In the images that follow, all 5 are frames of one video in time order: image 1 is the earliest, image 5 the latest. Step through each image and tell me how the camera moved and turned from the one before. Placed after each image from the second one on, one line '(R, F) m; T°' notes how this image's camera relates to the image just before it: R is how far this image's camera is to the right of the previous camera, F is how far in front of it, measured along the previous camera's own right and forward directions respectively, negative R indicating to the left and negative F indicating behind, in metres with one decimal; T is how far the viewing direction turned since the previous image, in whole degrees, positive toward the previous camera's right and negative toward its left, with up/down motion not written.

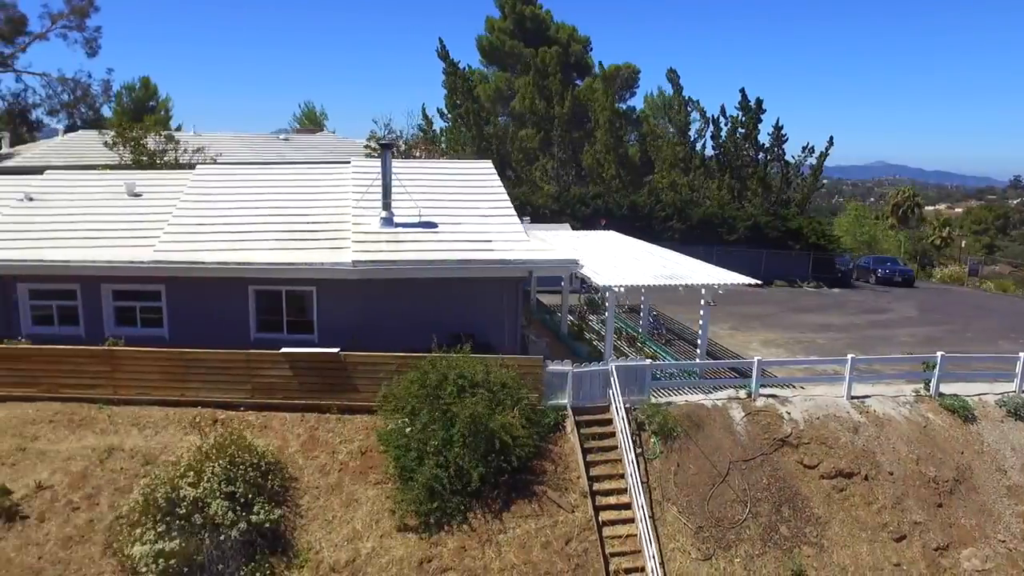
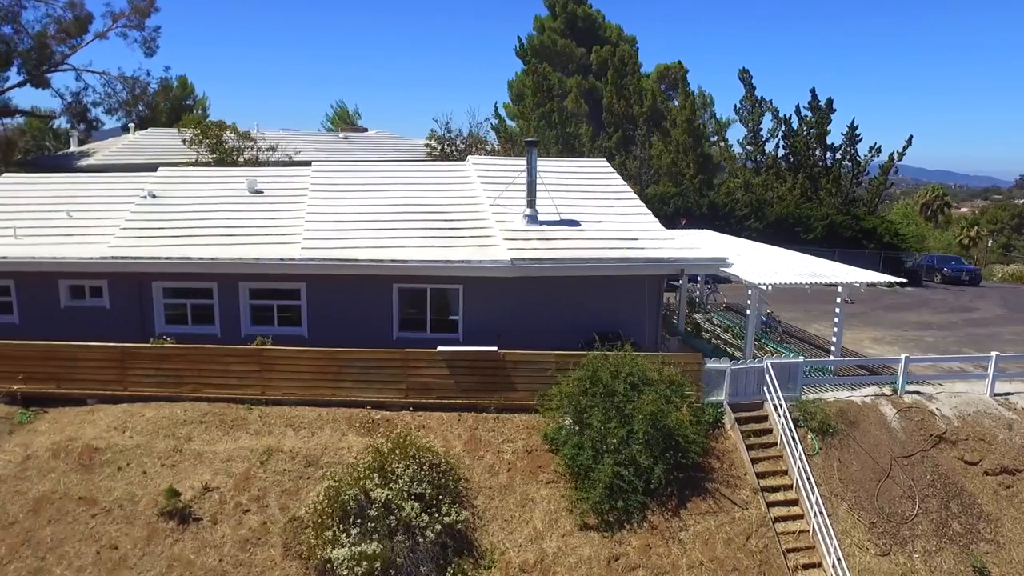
(-3.3, +0.1) m; +1°
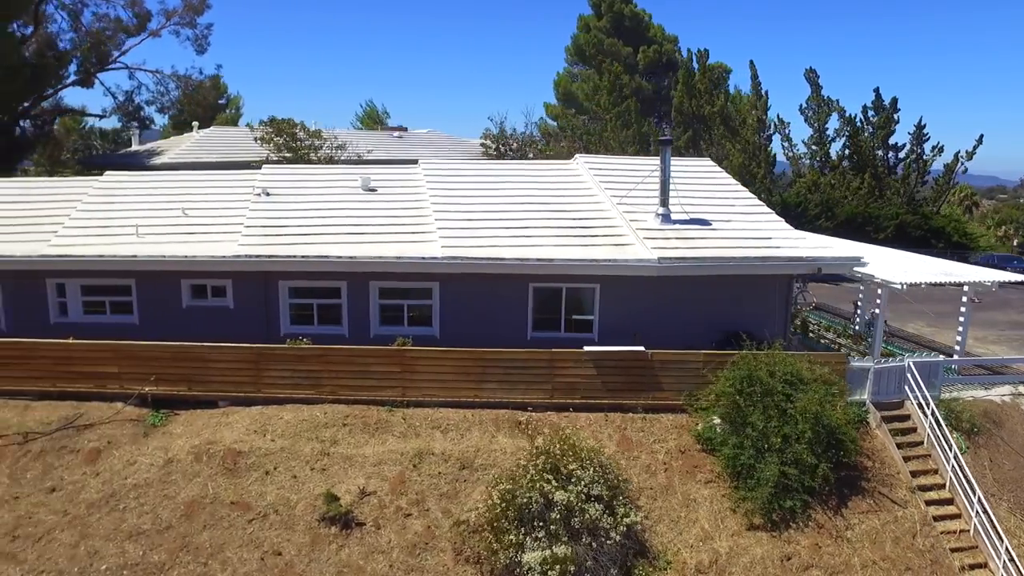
(-3.0, +0.2) m; +1°
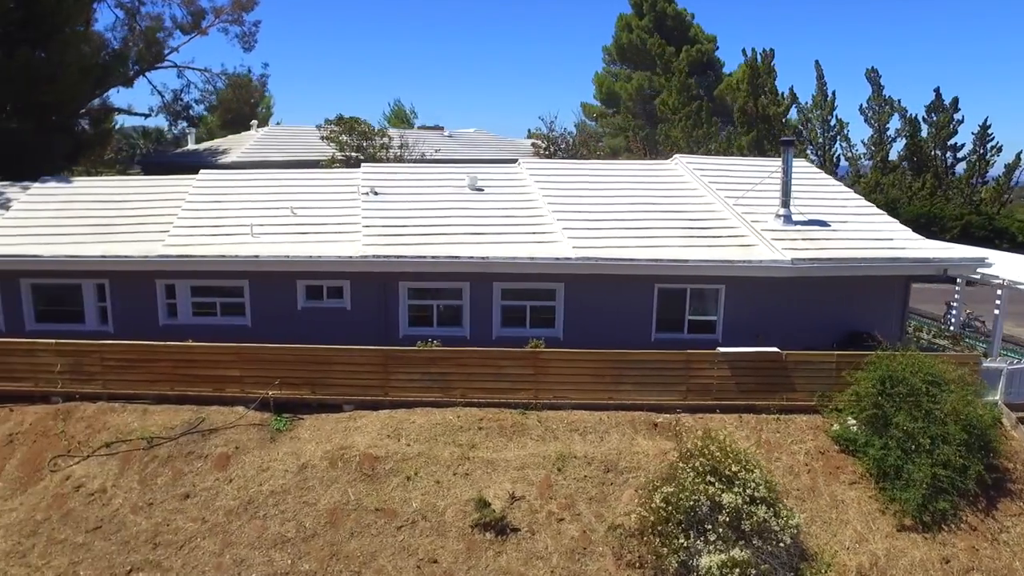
(-2.7, +0.2) m; +1°
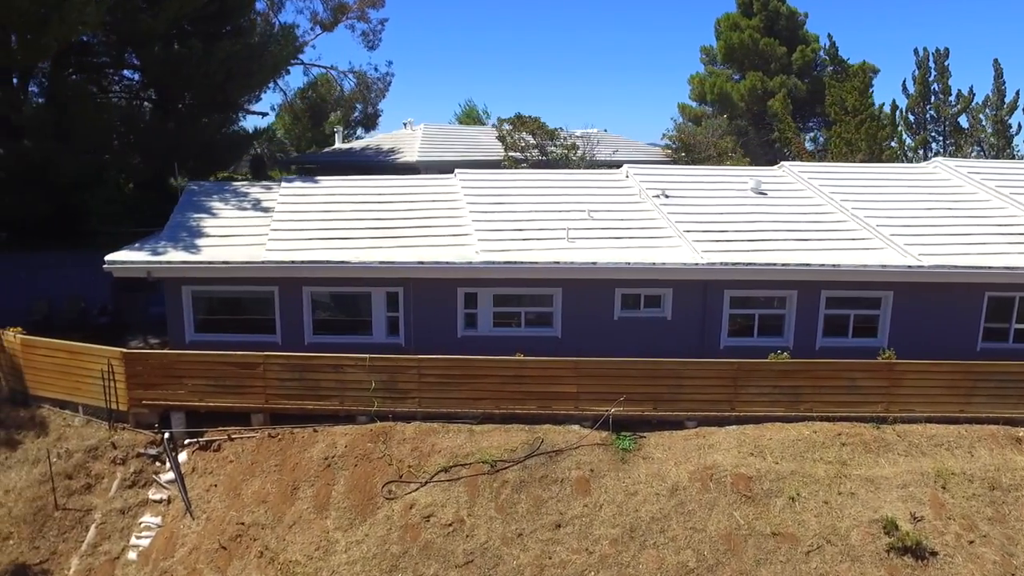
(-6.7, +1.0) m; +2°
